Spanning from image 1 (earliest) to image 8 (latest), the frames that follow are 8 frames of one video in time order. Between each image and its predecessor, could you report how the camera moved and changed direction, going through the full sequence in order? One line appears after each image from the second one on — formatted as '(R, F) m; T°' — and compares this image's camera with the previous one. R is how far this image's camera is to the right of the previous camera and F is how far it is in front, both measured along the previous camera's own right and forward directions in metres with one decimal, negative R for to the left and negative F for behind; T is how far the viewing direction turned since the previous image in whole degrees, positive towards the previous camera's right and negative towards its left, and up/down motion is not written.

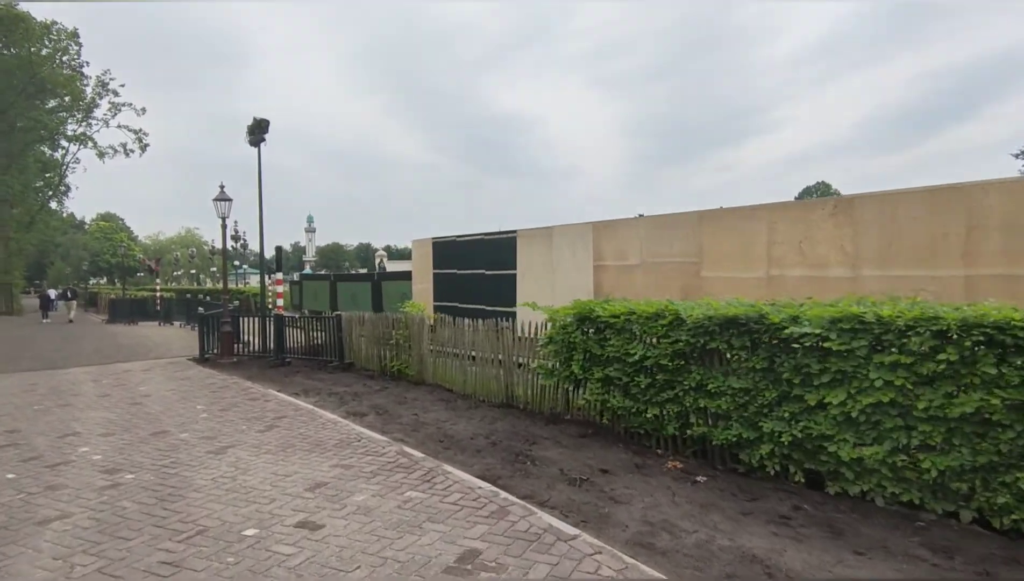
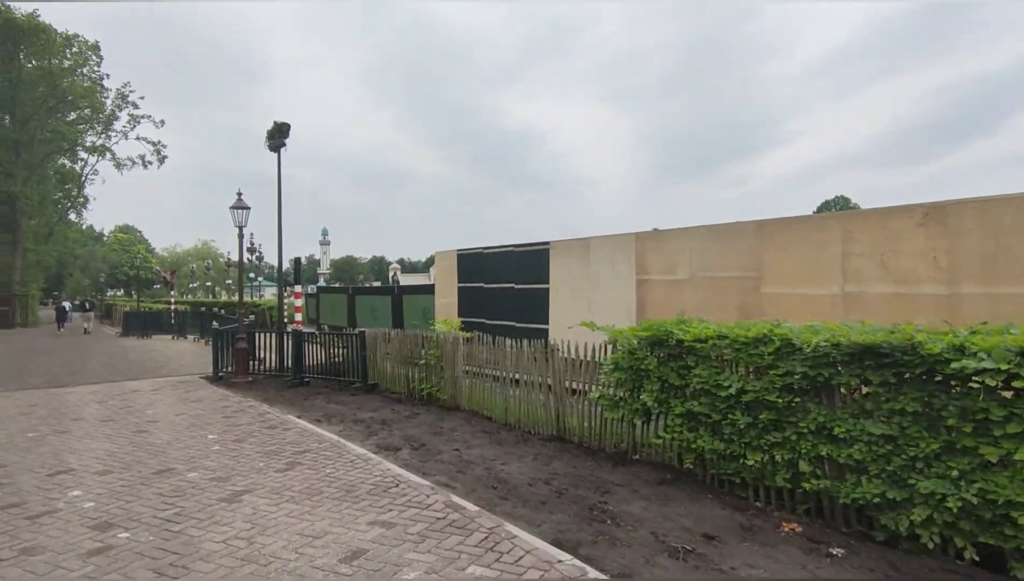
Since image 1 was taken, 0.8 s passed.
(-0.5, +0.9) m; -1°
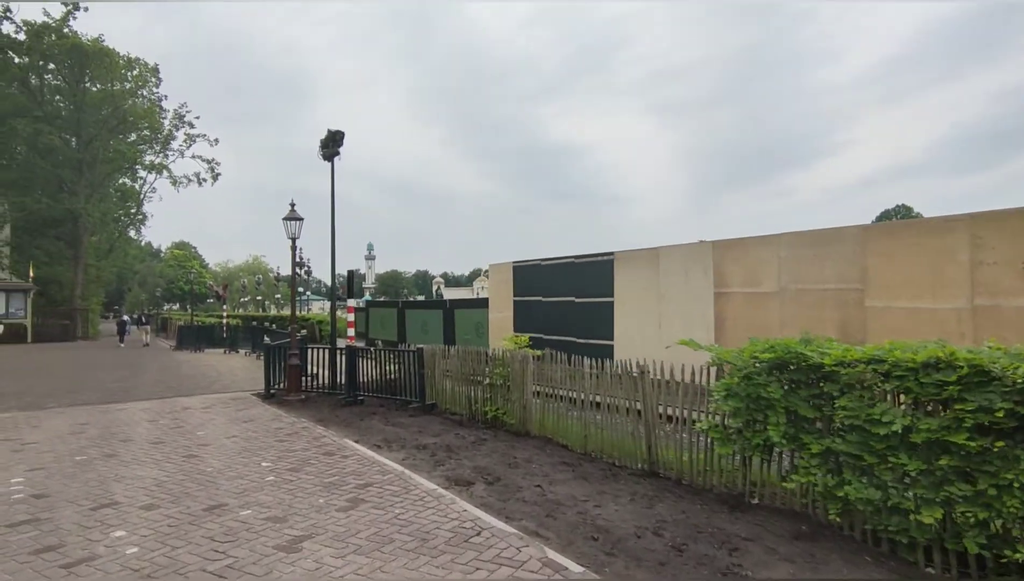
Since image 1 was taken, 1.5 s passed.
(-0.4, +0.8) m; -4°
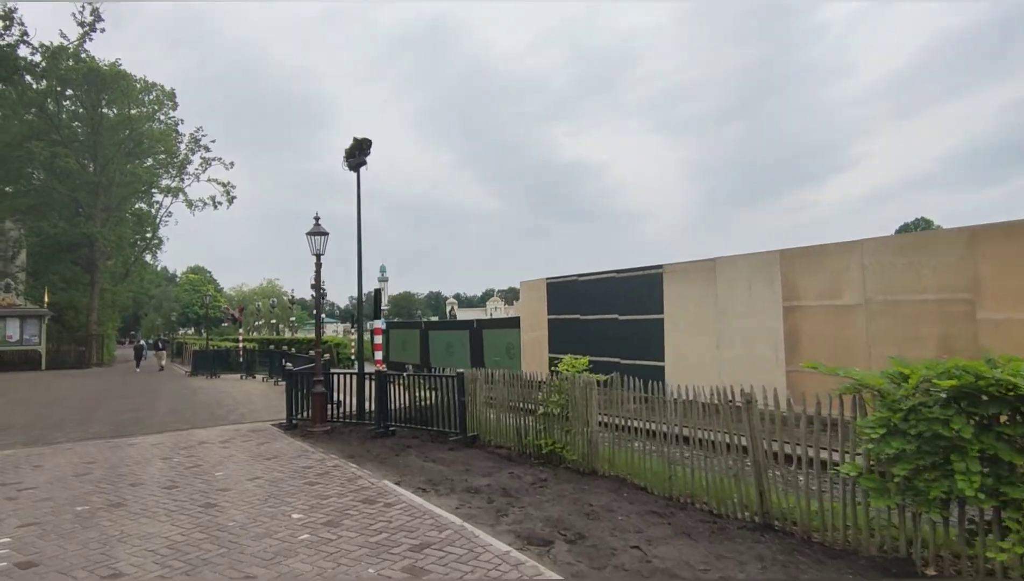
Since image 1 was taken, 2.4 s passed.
(-0.6, +1.0) m; -1°
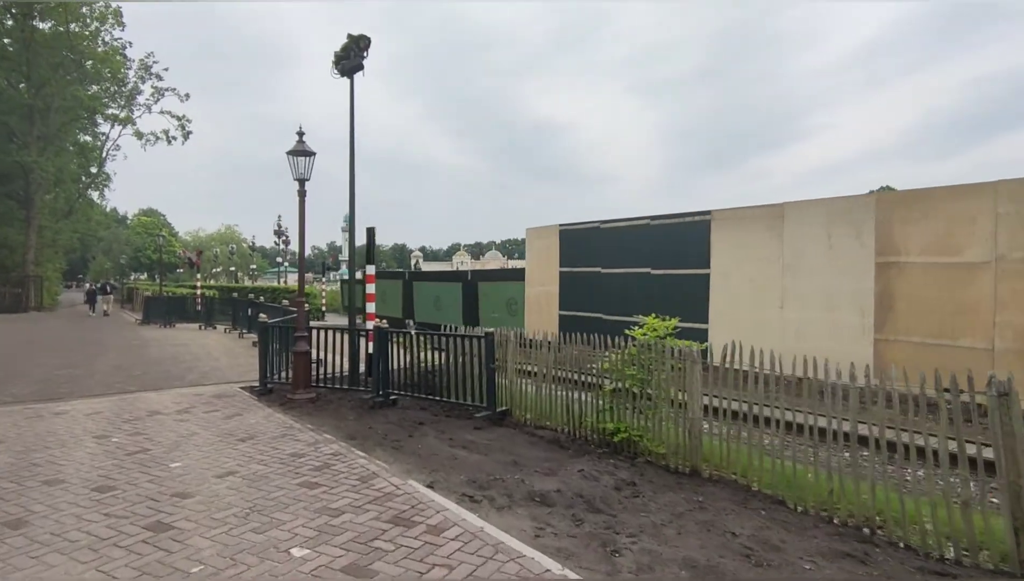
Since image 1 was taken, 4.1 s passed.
(-1.0, +2.0) m; +3°
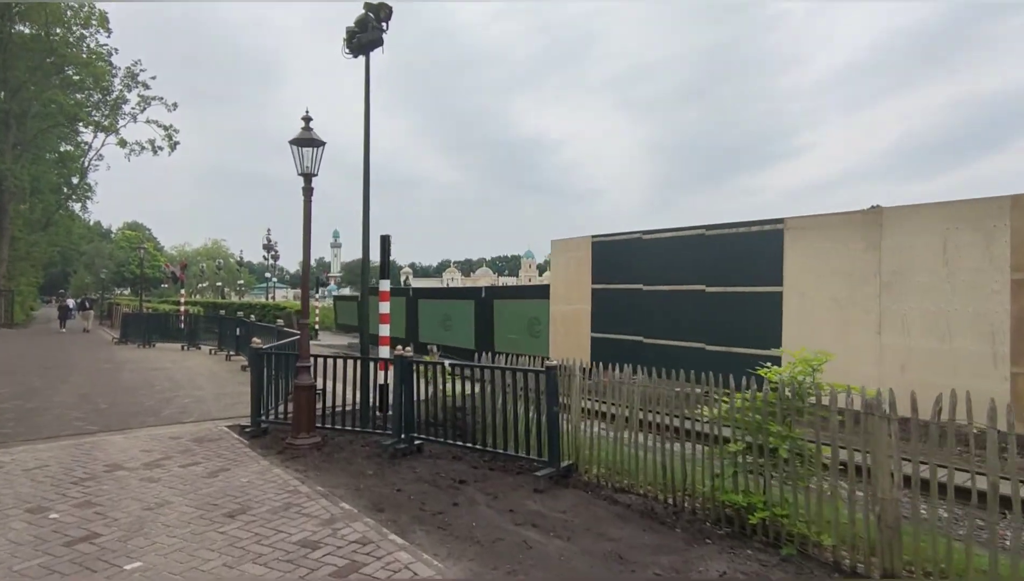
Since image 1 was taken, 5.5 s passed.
(-0.7, +1.6) m; +1°
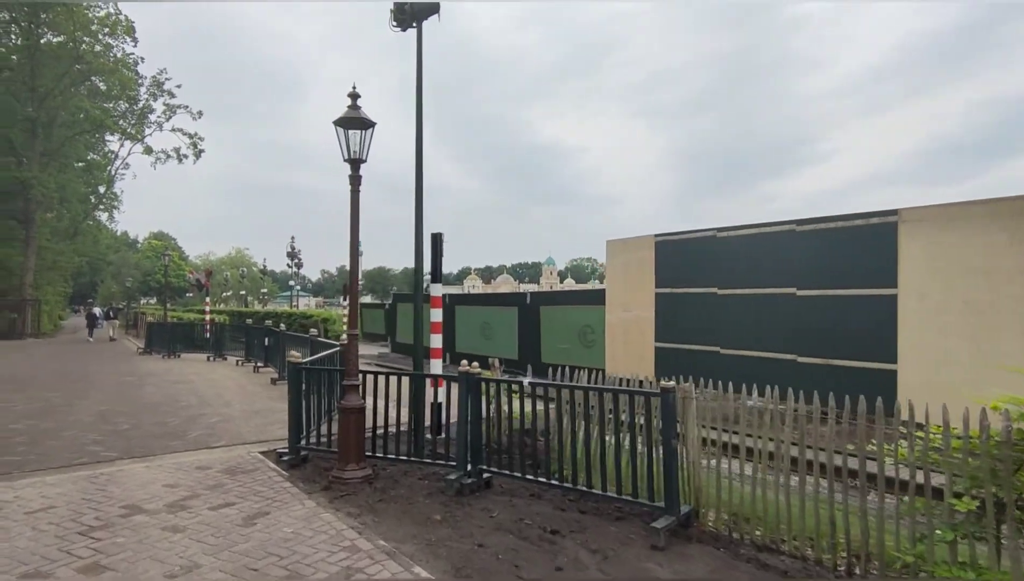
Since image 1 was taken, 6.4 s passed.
(-0.6, +1.1) m; -2°
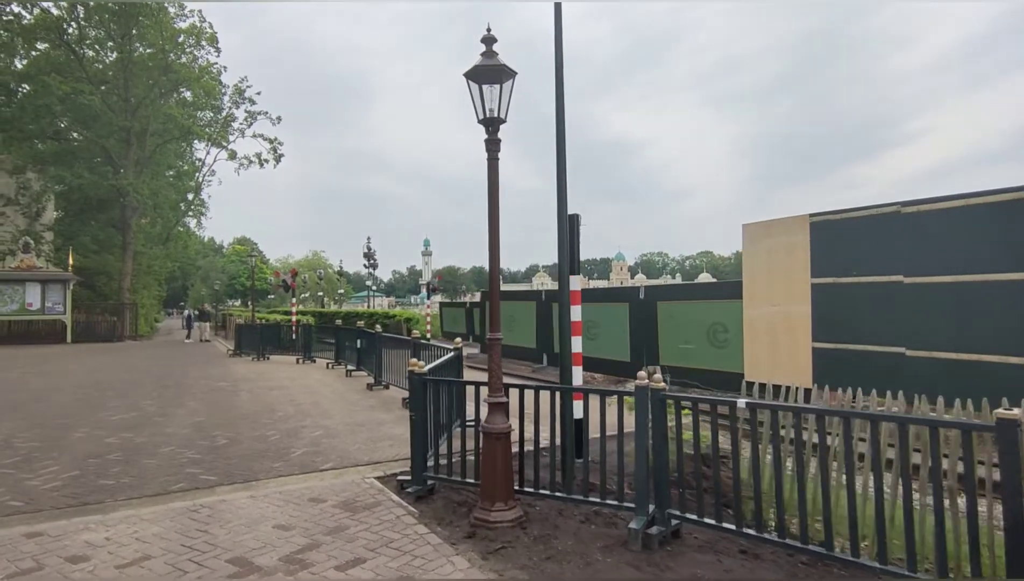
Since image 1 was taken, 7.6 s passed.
(-0.9, +1.3) m; -6°
